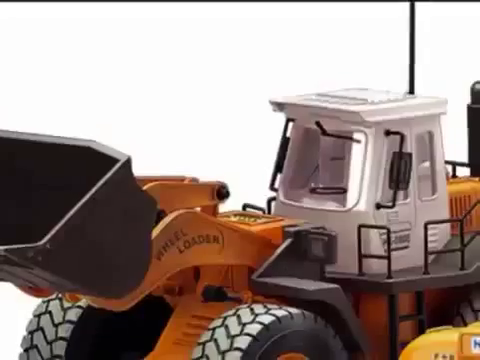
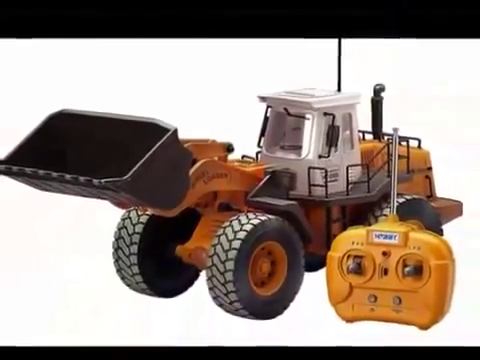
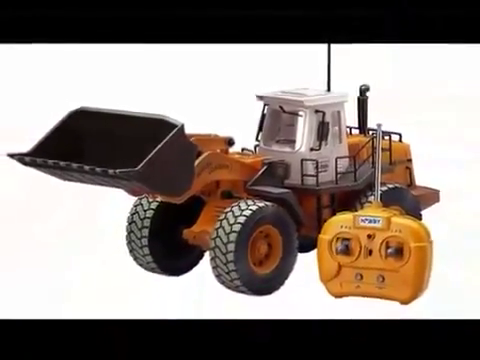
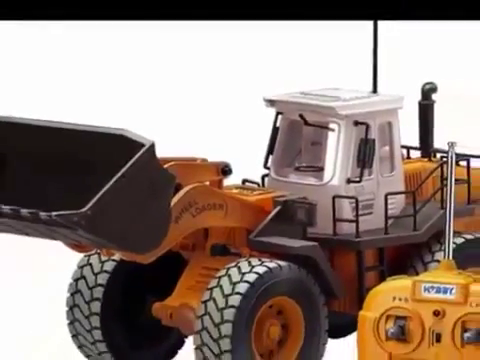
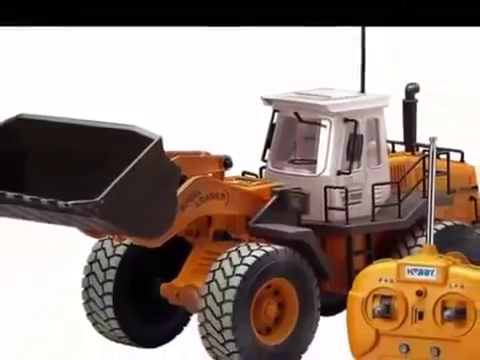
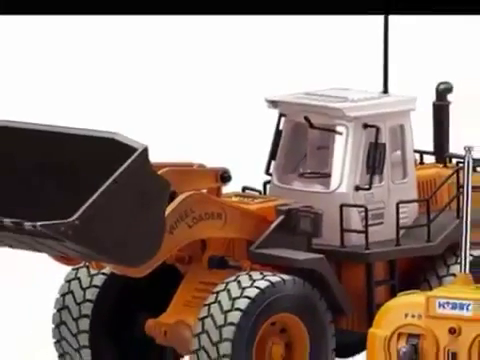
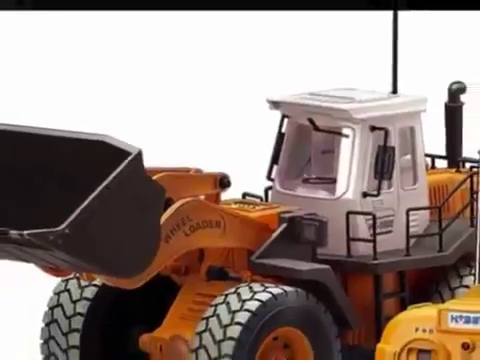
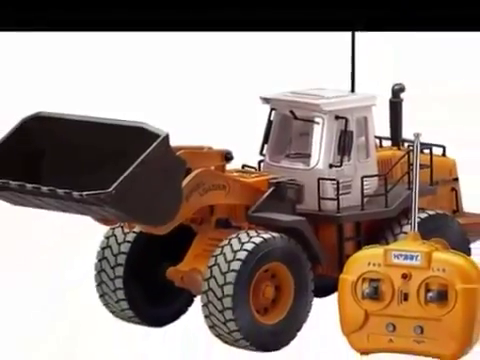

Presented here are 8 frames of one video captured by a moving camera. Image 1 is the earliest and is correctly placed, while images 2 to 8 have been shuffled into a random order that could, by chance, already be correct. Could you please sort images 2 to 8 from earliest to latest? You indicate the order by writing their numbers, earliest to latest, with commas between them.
7, 6, 4, 5, 8, 2, 3
